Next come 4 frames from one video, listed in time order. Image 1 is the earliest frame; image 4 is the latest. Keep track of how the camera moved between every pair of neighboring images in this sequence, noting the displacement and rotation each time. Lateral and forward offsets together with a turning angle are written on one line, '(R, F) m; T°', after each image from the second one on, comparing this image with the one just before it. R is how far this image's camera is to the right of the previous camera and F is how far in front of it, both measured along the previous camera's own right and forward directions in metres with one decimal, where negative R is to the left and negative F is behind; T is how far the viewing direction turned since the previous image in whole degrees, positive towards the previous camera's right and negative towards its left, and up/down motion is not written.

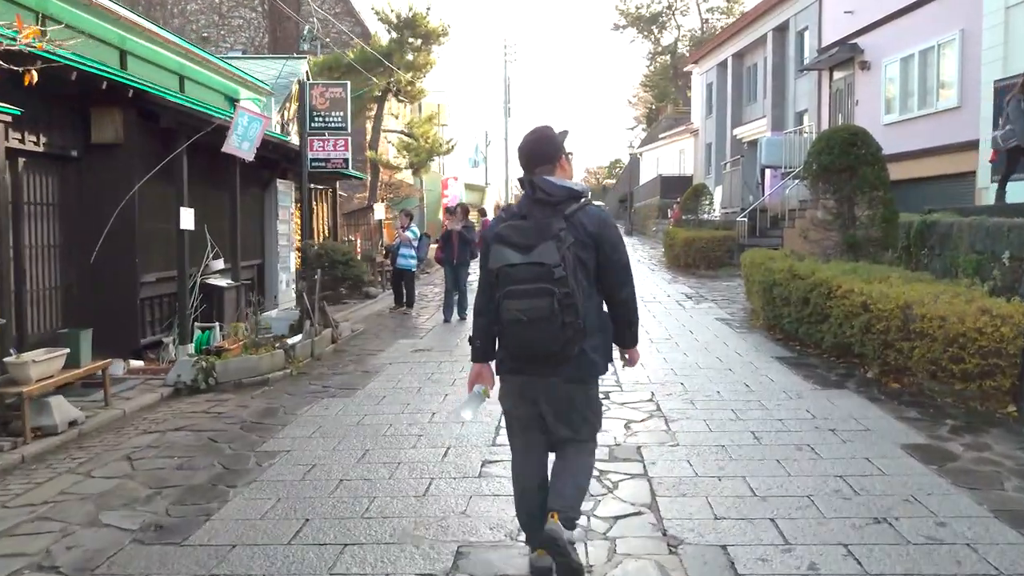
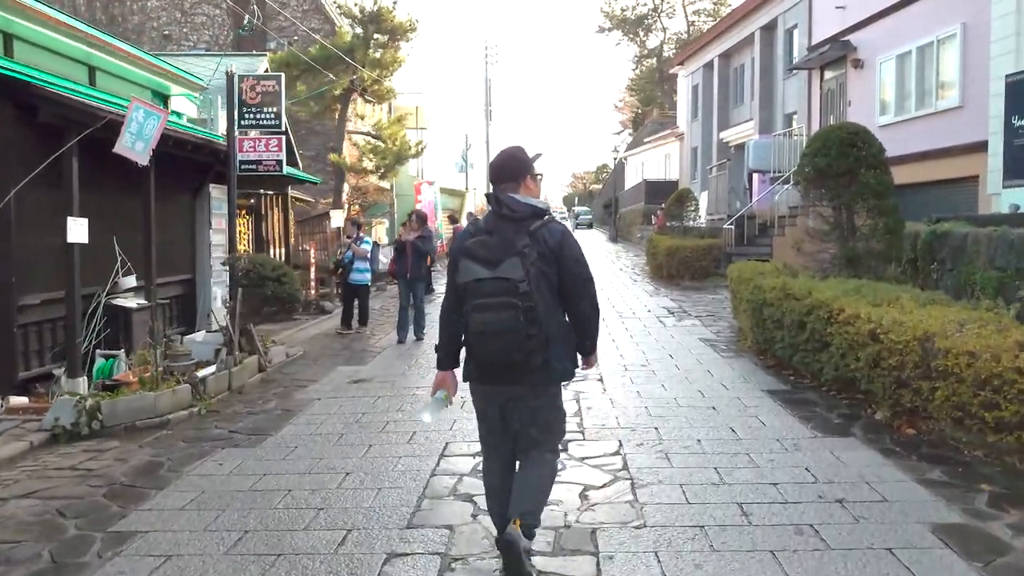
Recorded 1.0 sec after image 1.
(+0.4, +1.4) m; +1°
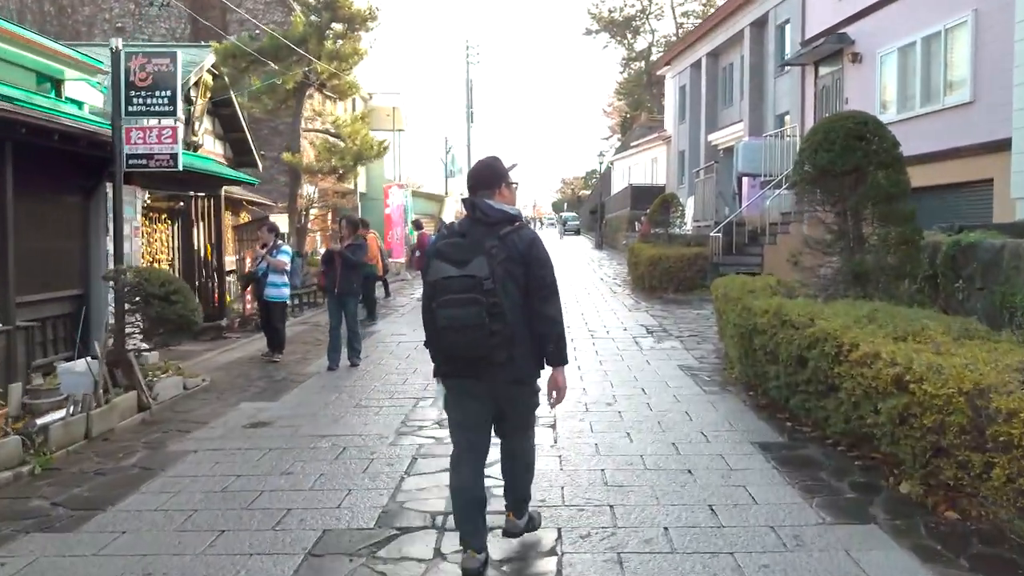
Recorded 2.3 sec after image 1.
(+0.5, +1.7) m; +1°
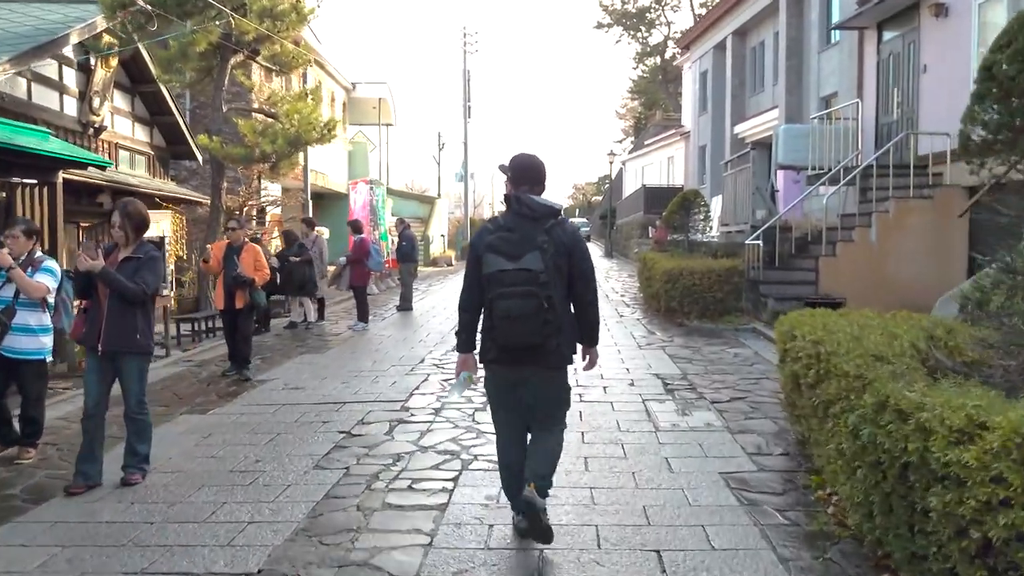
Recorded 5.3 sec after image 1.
(+0.7, +4.4) m; -1°
